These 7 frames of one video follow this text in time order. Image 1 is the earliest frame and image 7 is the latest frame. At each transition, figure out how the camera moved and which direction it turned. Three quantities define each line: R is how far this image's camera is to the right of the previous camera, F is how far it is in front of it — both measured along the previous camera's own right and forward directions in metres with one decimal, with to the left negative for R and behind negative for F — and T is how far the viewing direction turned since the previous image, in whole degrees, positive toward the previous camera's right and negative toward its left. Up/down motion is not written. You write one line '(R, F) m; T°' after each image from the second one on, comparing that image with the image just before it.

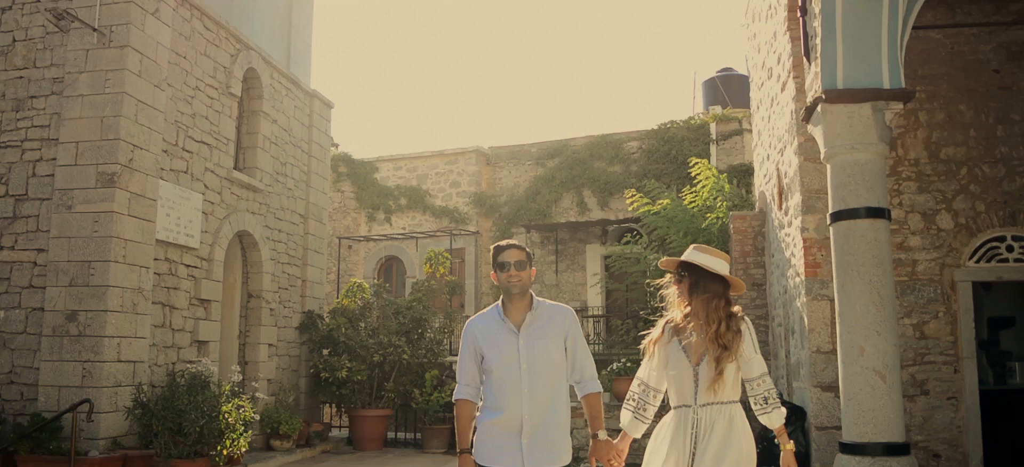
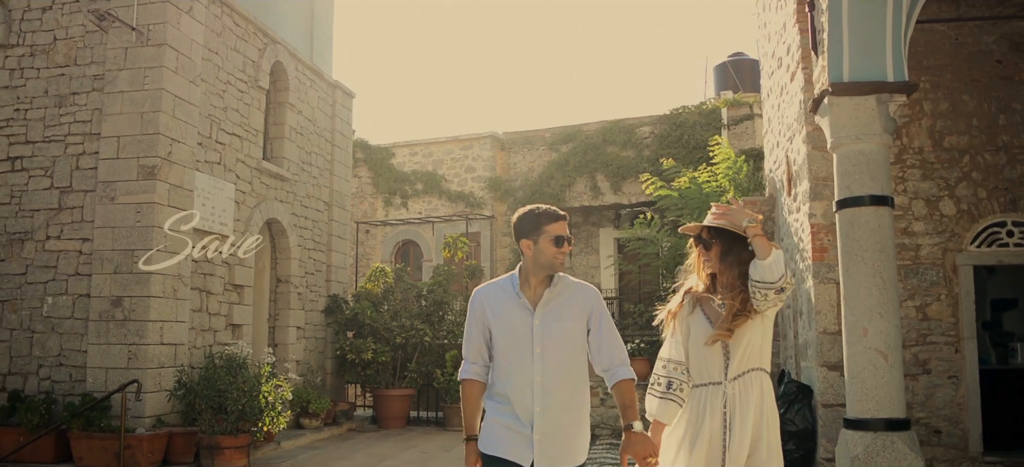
(-0.1, -0.3) m; -1°
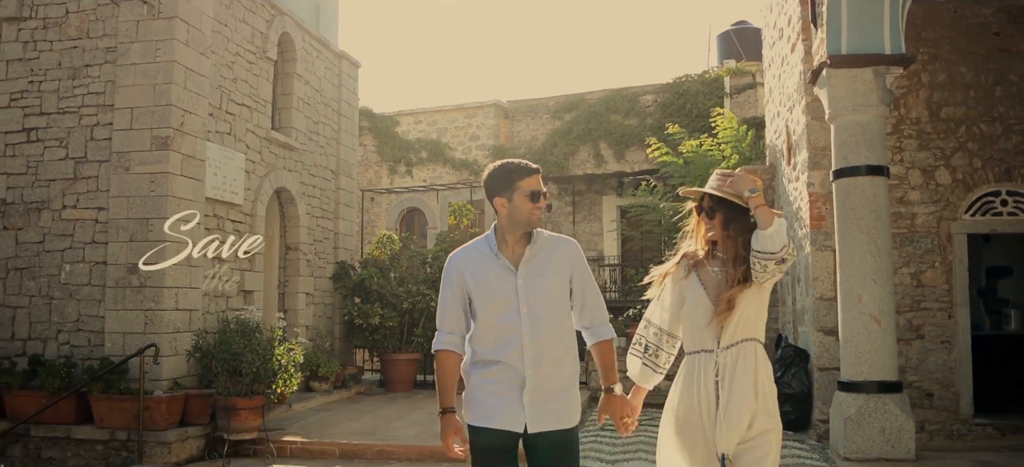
(0.0, -0.2) m; 0°
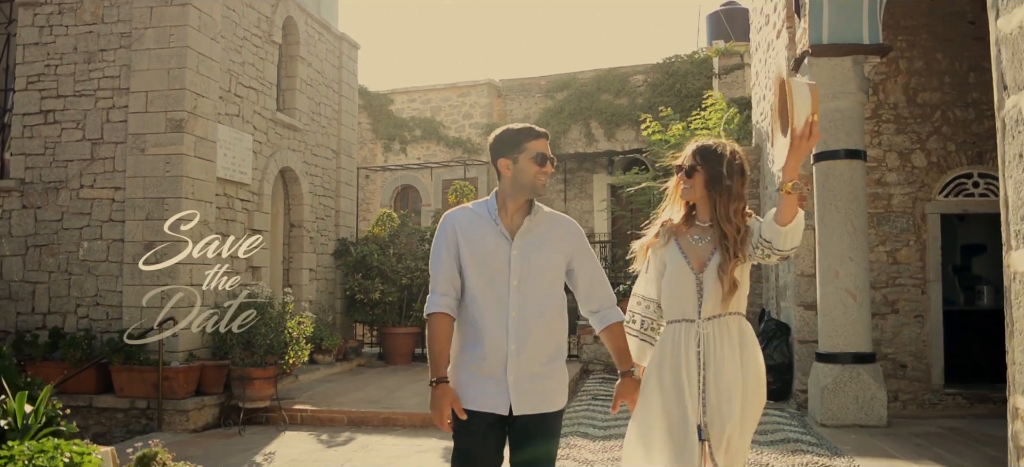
(-0.1, -0.4) m; +1°
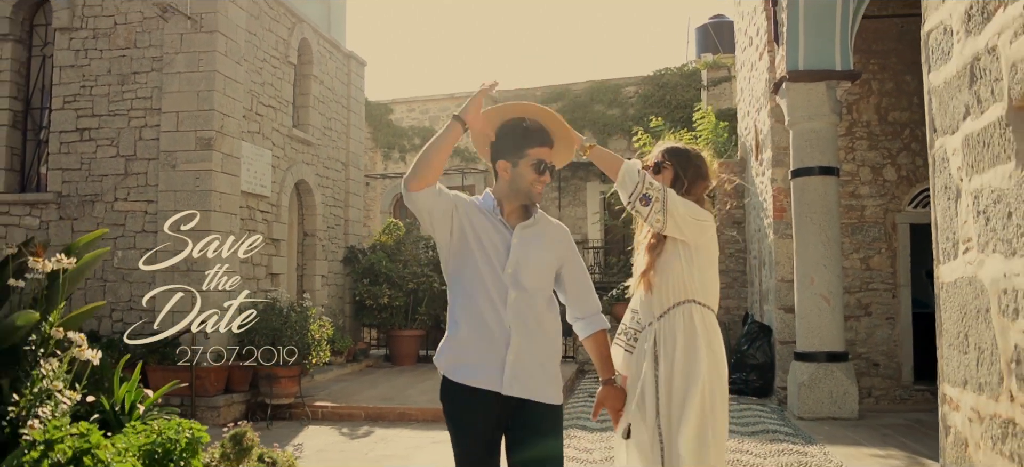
(-0.1, -0.6) m; +1°
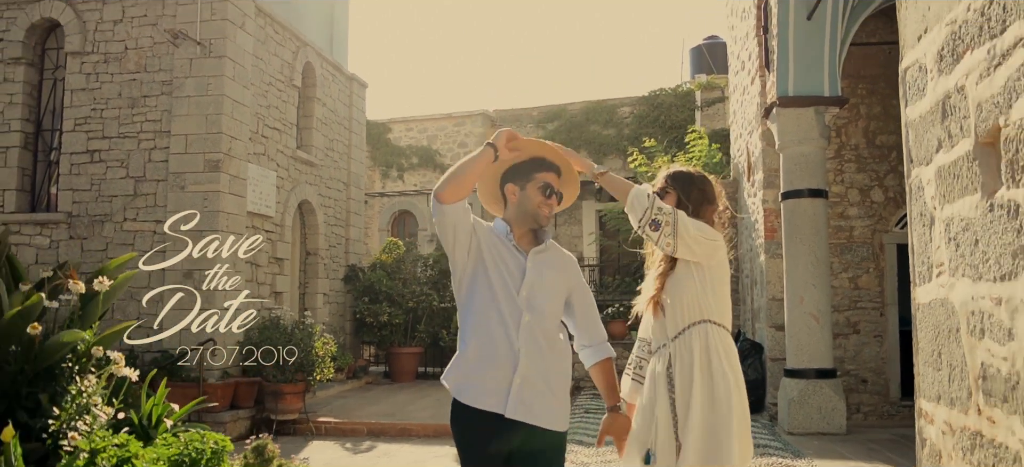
(0.0, -0.2) m; 0°
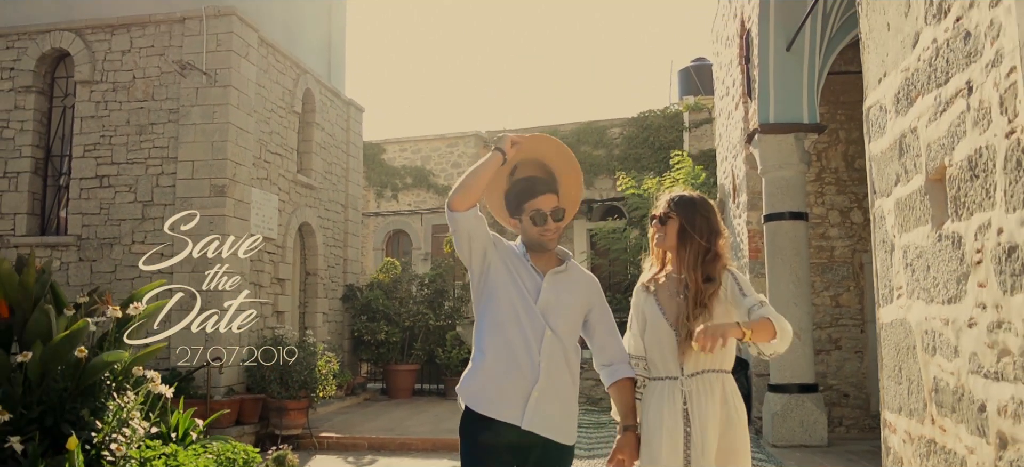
(0.0, -0.3) m; +1°
